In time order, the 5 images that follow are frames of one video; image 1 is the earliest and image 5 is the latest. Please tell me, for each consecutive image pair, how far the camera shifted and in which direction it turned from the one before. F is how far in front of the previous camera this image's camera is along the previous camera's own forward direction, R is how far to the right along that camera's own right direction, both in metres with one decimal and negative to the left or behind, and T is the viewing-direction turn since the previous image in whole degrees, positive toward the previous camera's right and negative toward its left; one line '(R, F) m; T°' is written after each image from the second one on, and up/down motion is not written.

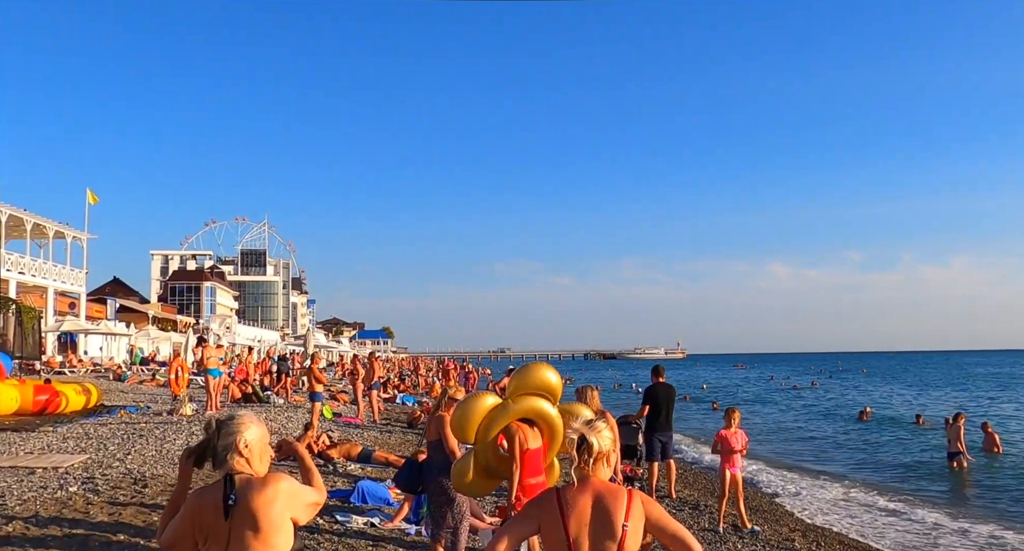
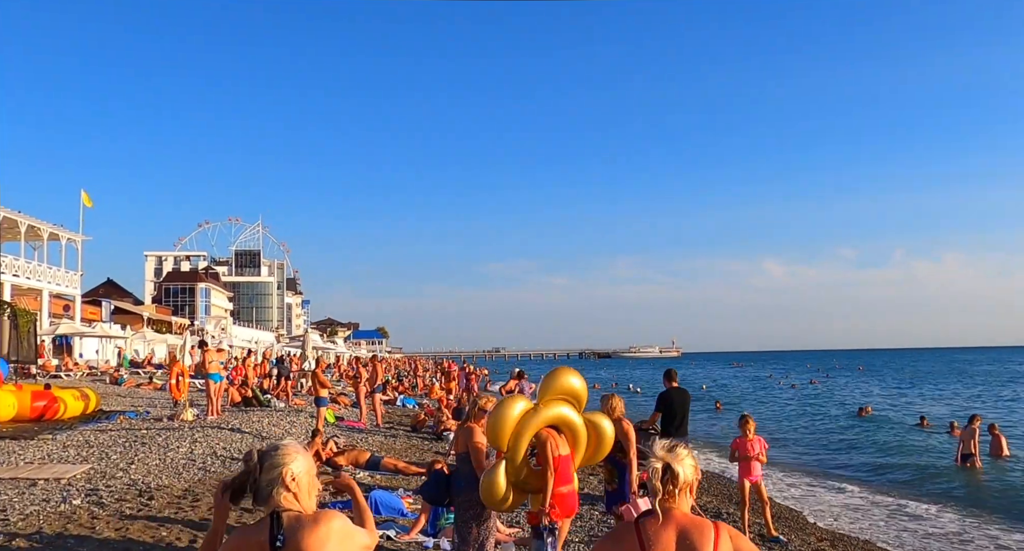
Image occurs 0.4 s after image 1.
(-0.3, +0.3) m; 0°
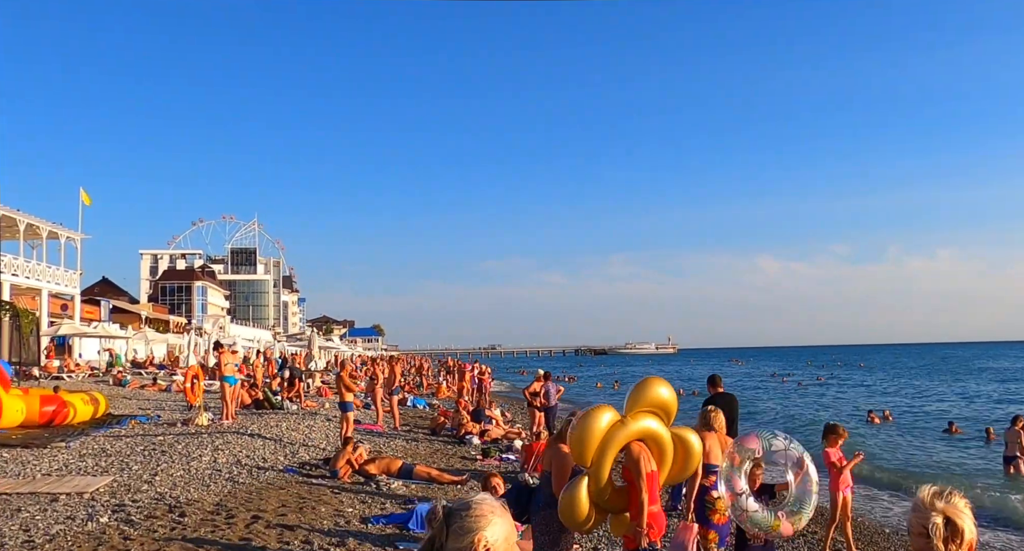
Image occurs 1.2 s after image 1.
(-0.7, +0.6) m; 0°
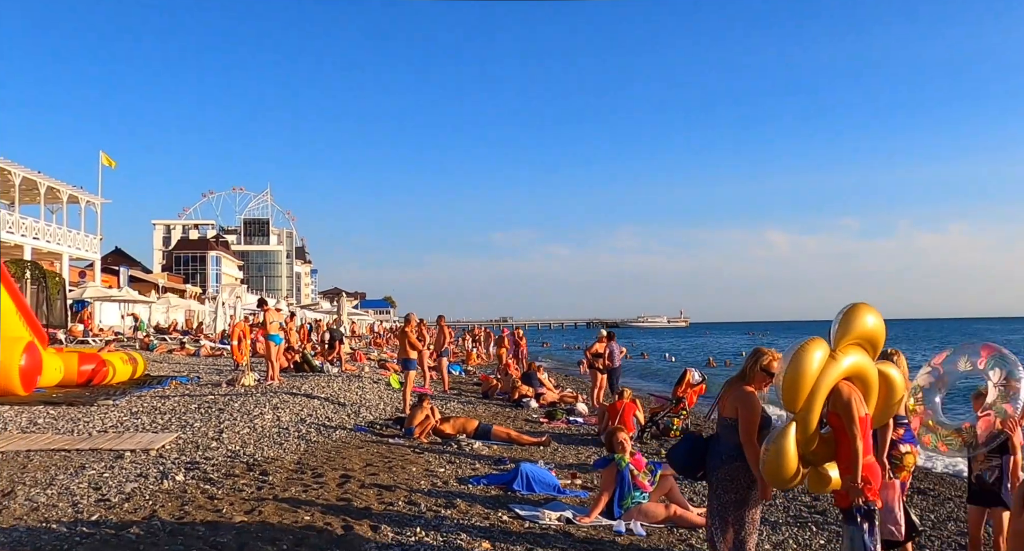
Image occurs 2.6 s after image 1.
(-1.1, +1.0) m; -1°
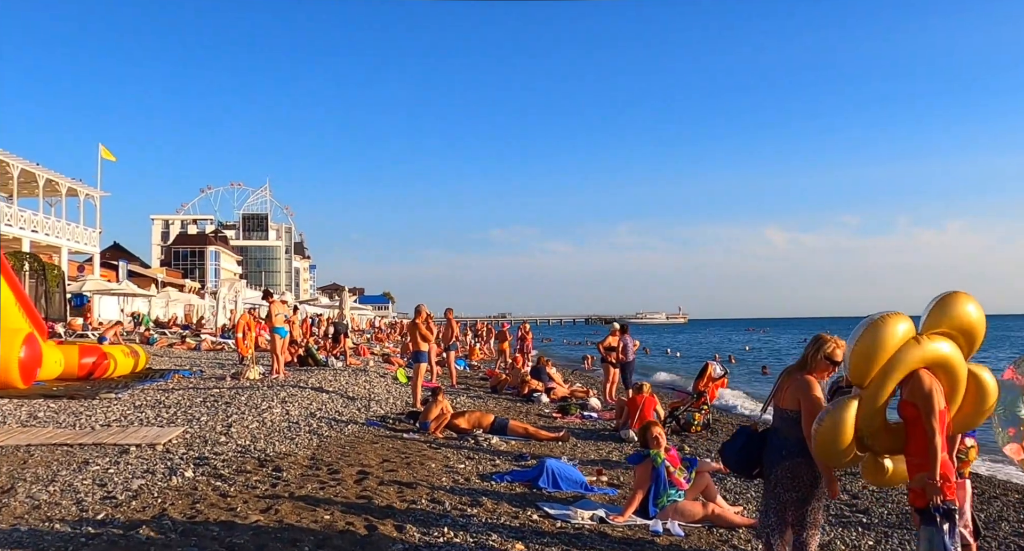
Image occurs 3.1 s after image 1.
(-0.3, +0.4) m; 0°
